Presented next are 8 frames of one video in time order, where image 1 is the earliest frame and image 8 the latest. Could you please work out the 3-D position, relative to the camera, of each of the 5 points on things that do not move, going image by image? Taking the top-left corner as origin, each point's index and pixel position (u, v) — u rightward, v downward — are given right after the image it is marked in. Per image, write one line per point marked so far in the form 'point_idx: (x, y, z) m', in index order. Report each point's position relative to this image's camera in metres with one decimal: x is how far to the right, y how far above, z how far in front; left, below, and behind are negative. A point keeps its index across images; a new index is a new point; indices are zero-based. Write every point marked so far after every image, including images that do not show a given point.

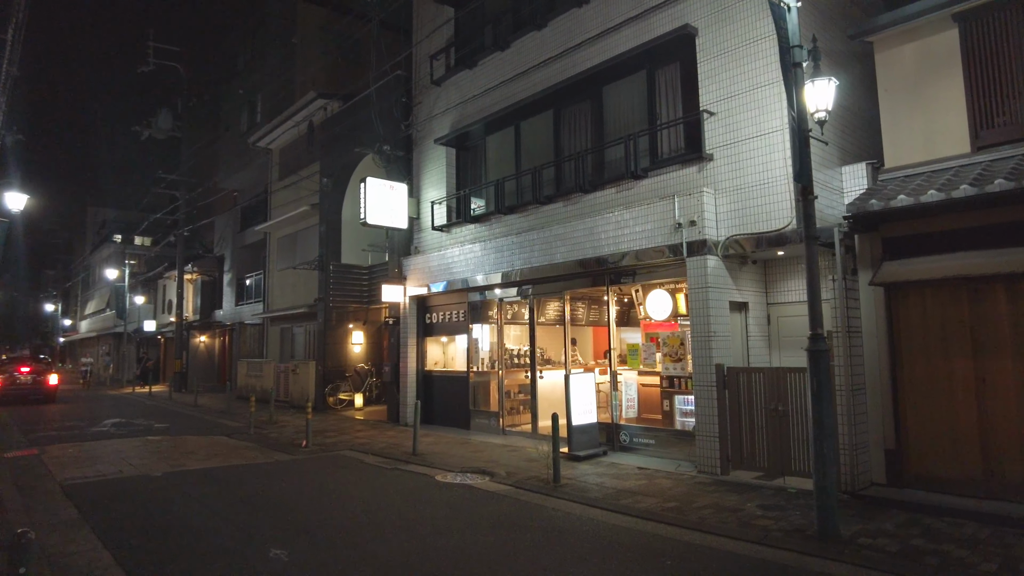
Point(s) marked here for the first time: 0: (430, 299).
0: (-1.9, -0.2, +15.5) m
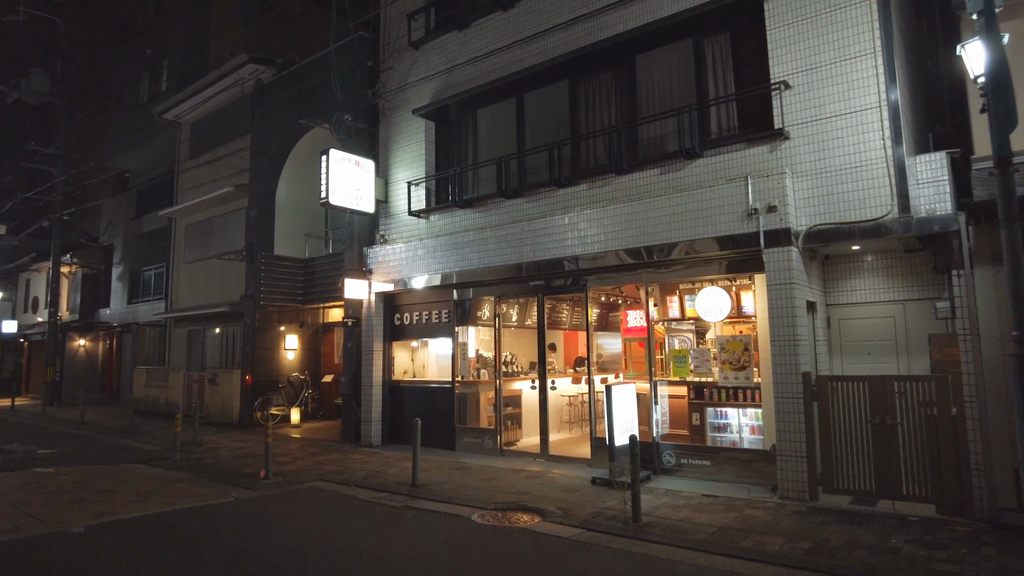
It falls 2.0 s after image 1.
0: (-2.2, -0.1, +13.3) m
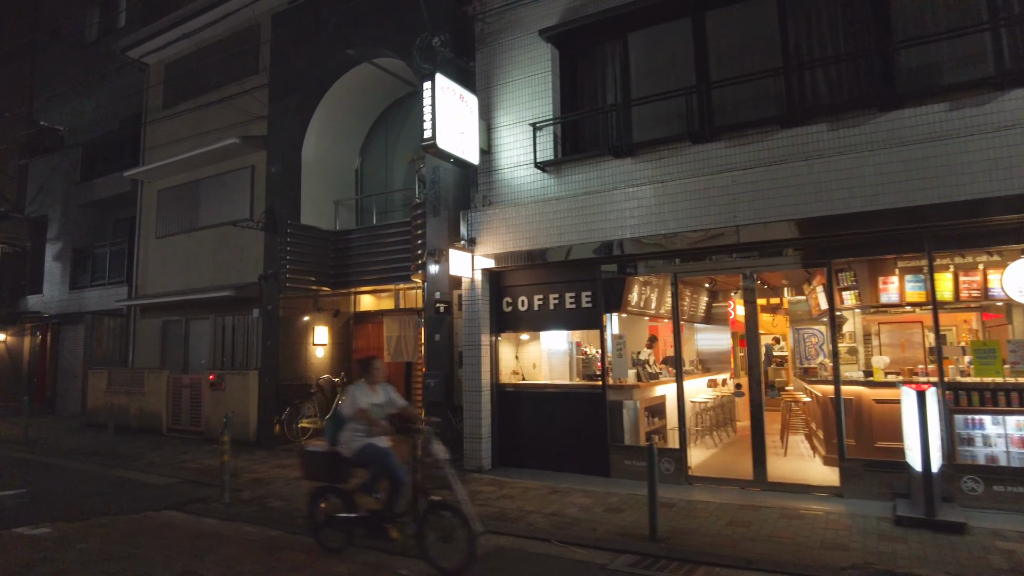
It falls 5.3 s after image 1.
0: (0.0, +0.2, +10.3) m
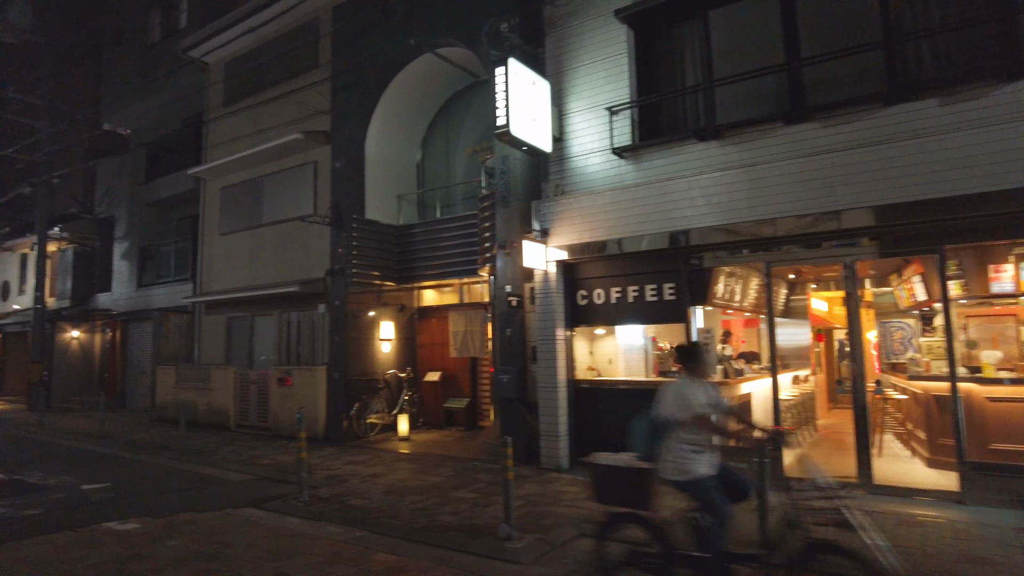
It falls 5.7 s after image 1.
0: (+1.1, +0.3, +9.9) m
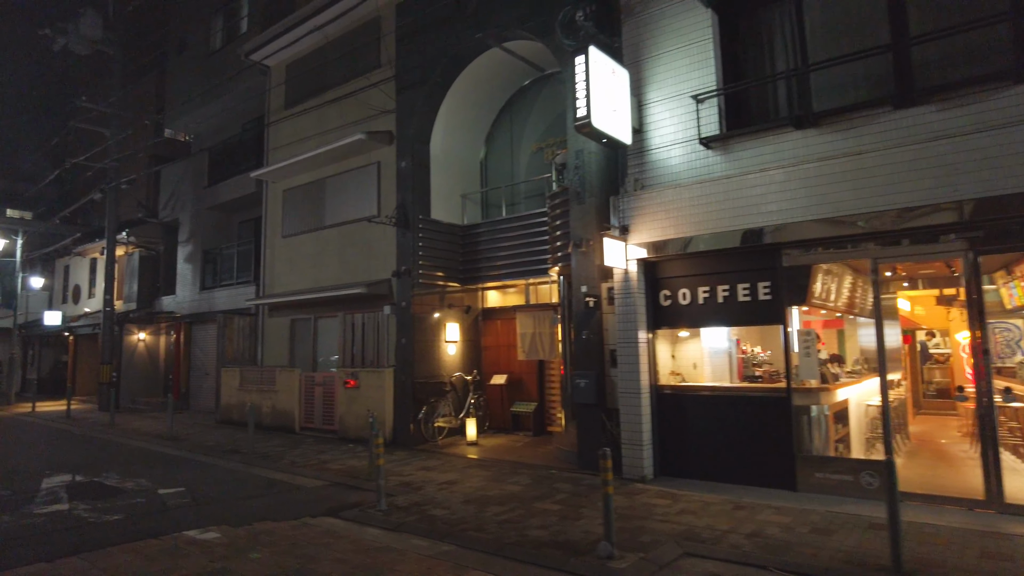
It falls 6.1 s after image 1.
0: (+2.3, +0.4, +9.4) m
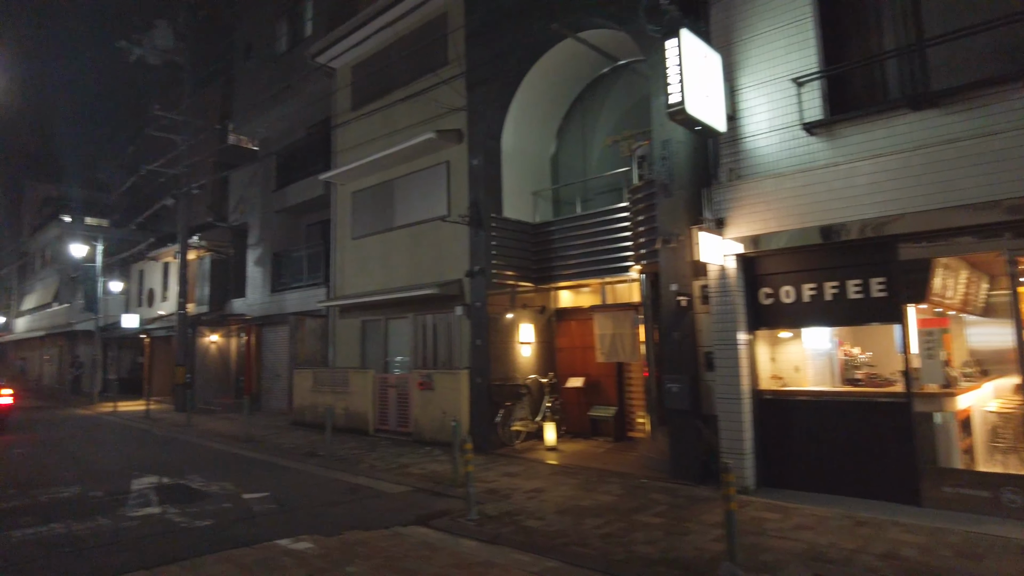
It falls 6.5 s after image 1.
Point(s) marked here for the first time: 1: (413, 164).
0: (+3.4, +0.4, +8.8) m
1: (-2.2, +2.8, +14.5) m
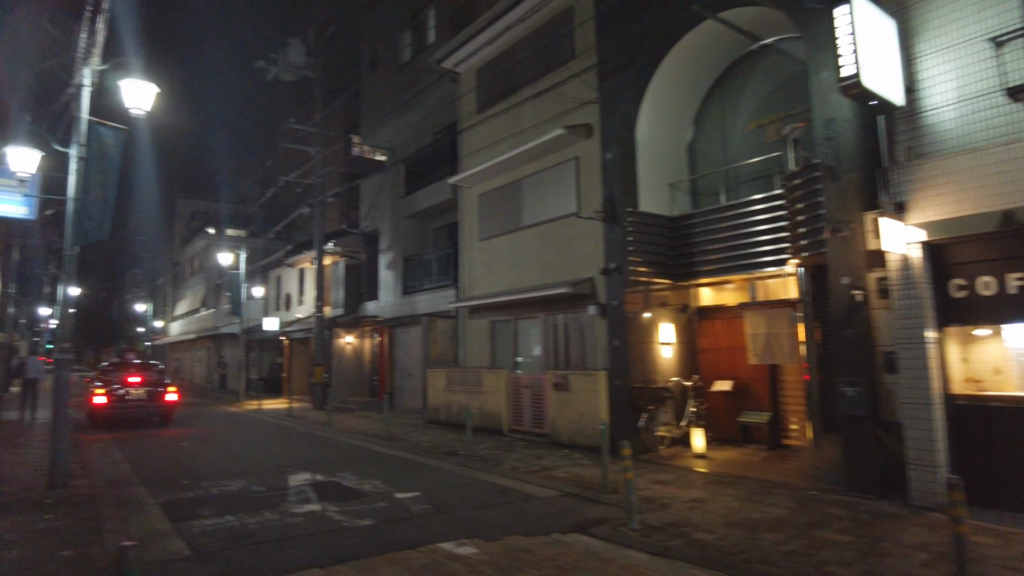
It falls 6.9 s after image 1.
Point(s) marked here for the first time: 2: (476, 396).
0: (+5.3, +0.5, +7.7) m
1: (+0.6, +2.8, +14.3) m
2: (-0.8, -2.4, +14.3) m
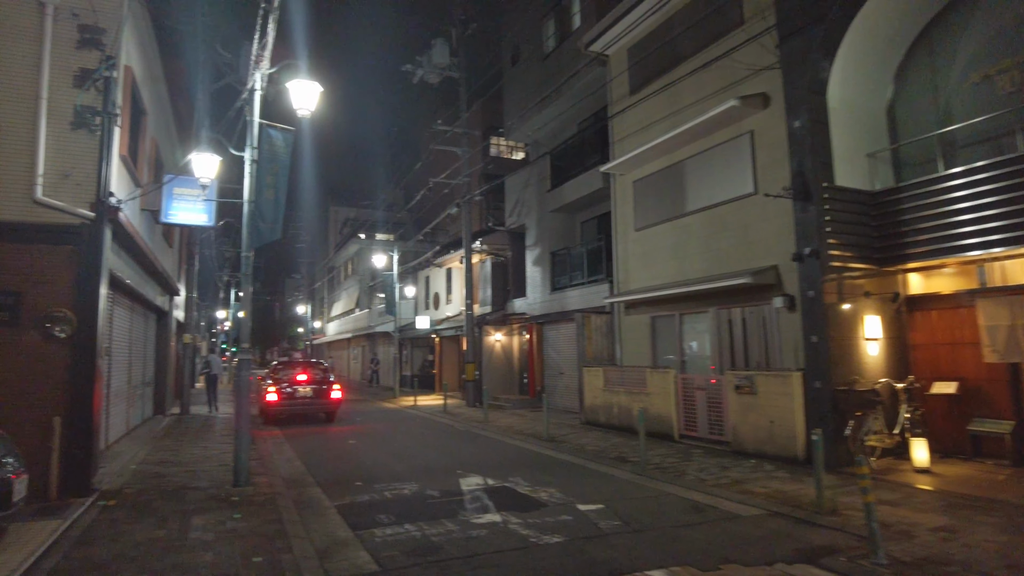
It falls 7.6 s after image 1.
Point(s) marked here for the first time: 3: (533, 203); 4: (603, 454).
0: (+7.3, +0.8, +5.6) m
1: (+3.9, +3.0, +13.0) m
2: (+2.6, -2.2, +13.3) m
3: (+0.6, +2.6, +19.6) m
4: (+1.6, -3.0, +11.5) m
